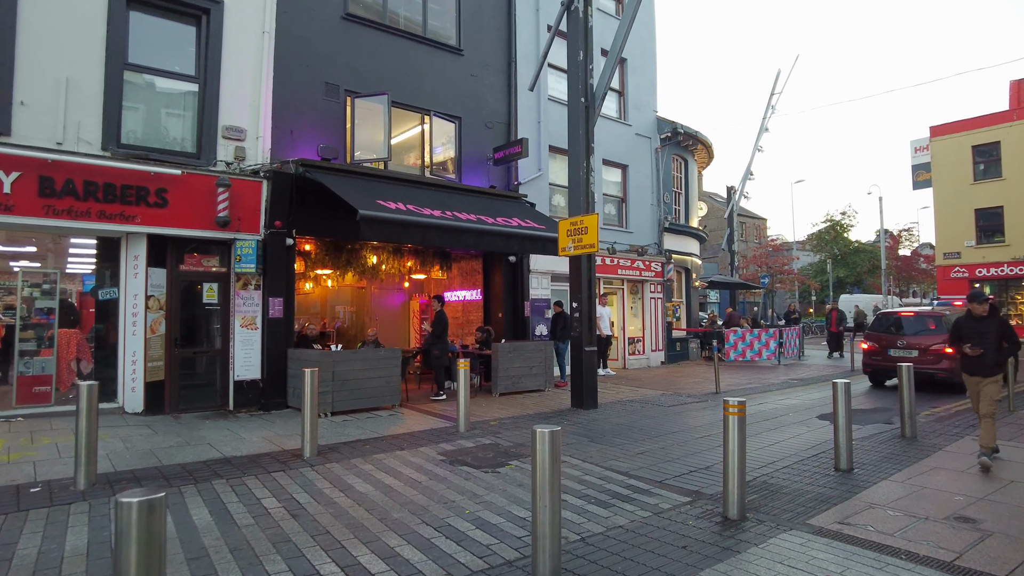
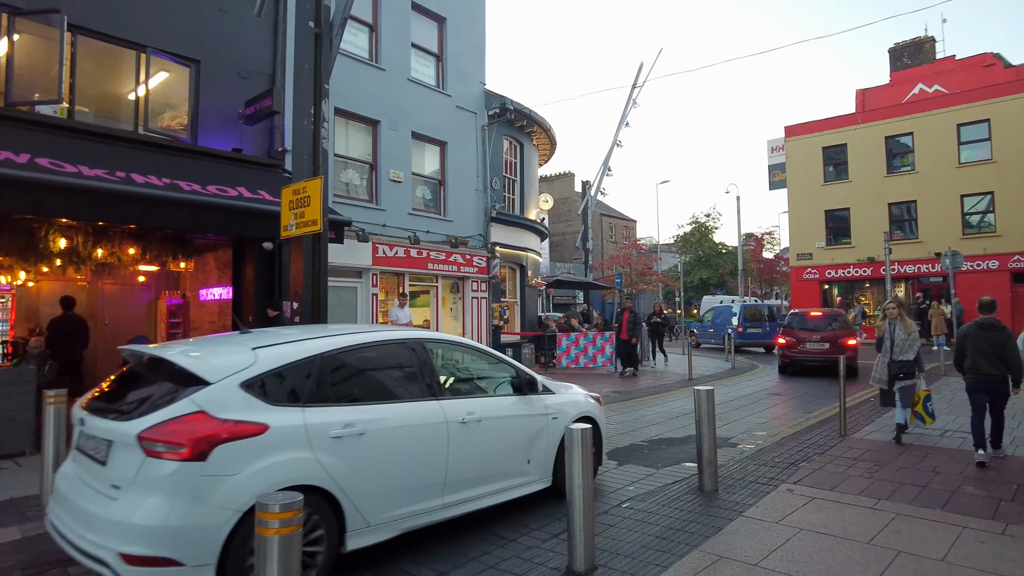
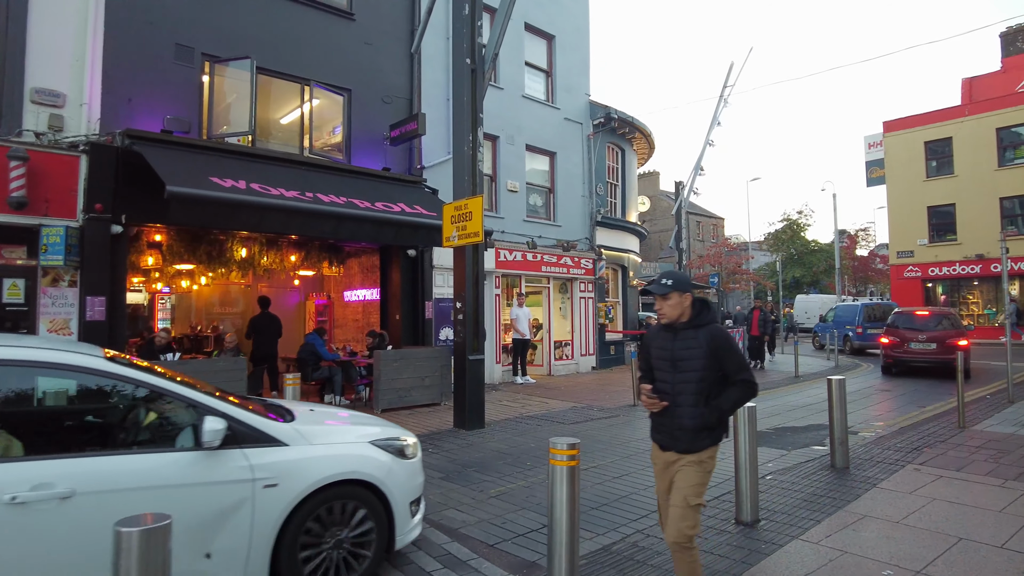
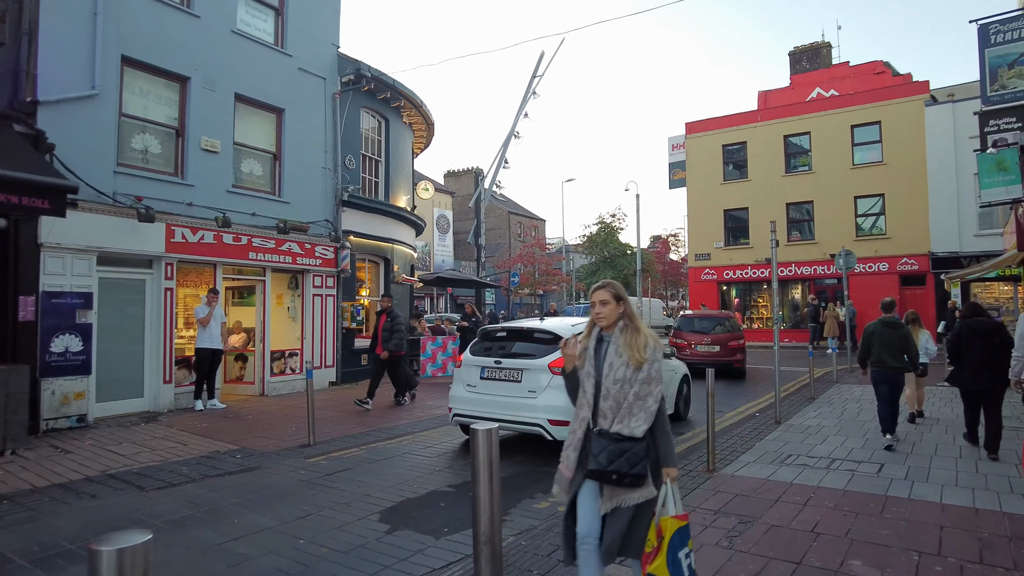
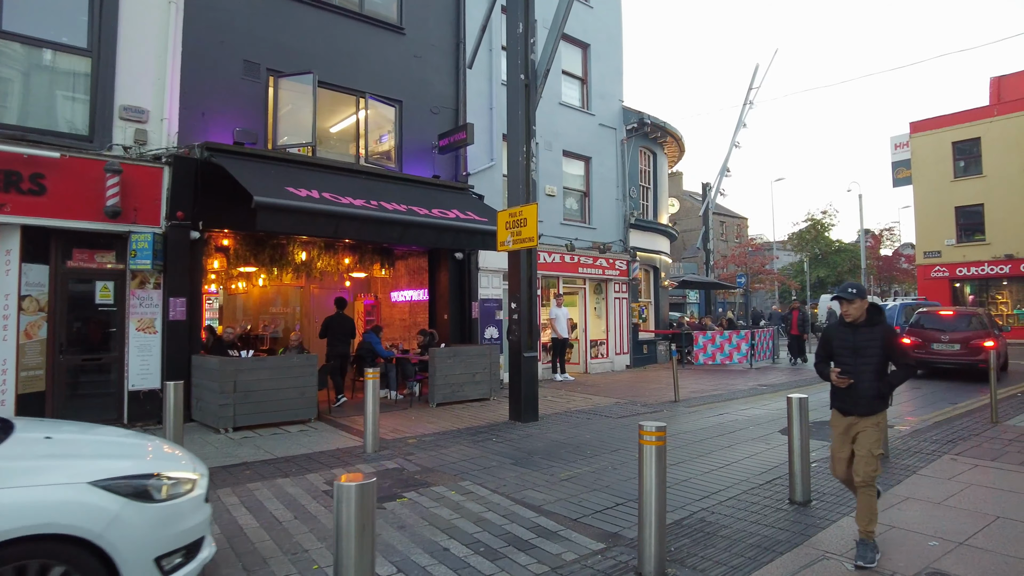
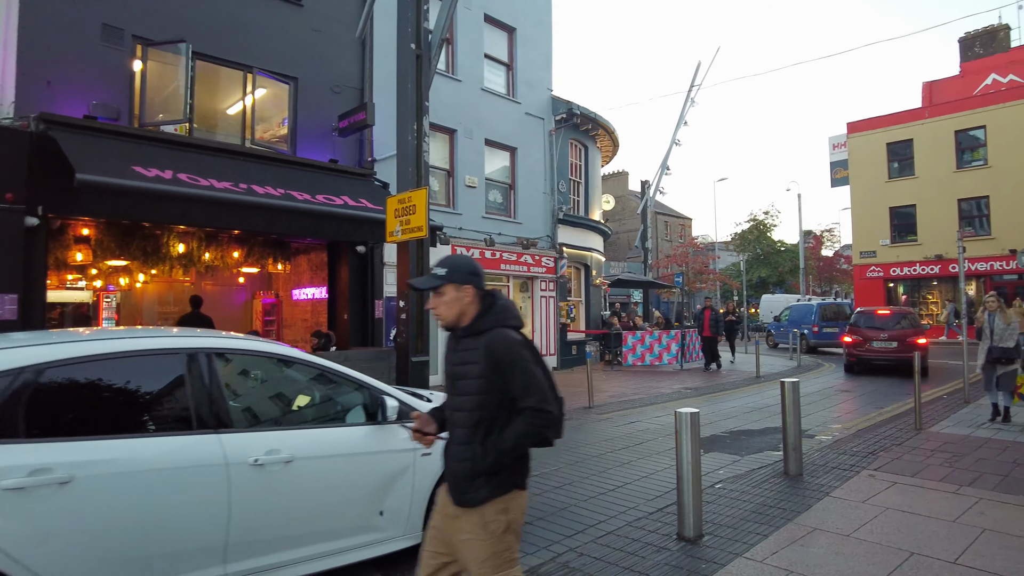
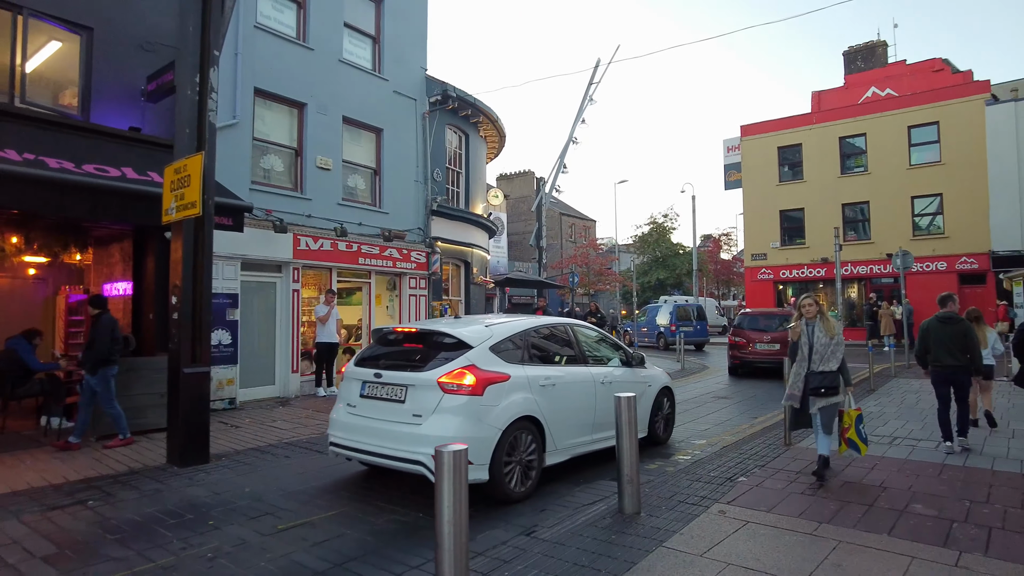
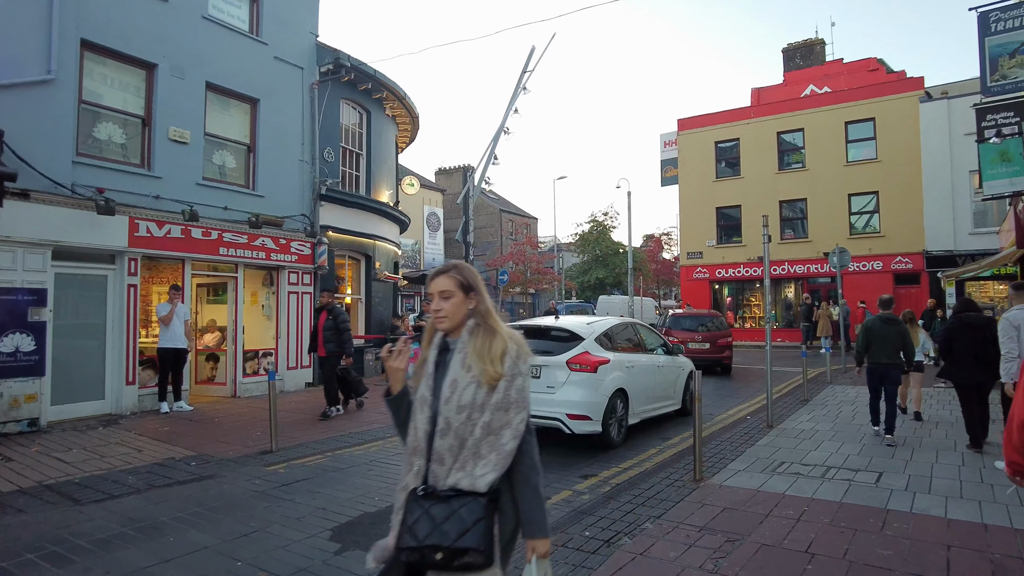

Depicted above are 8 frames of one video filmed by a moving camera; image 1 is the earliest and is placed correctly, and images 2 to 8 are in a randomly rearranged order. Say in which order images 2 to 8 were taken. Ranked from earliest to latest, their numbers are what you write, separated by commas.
5, 3, 6, 2, 7, 4, 8
